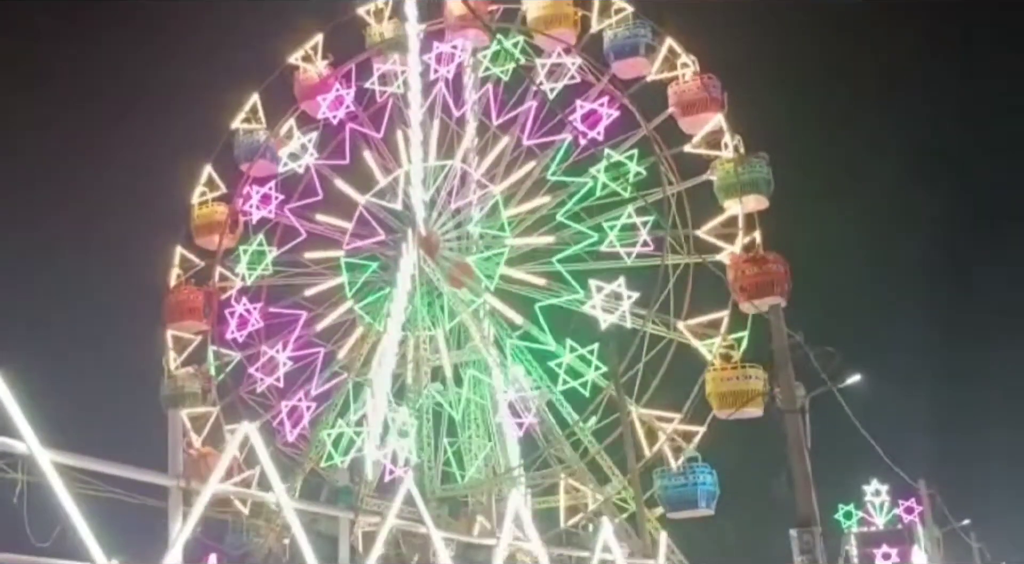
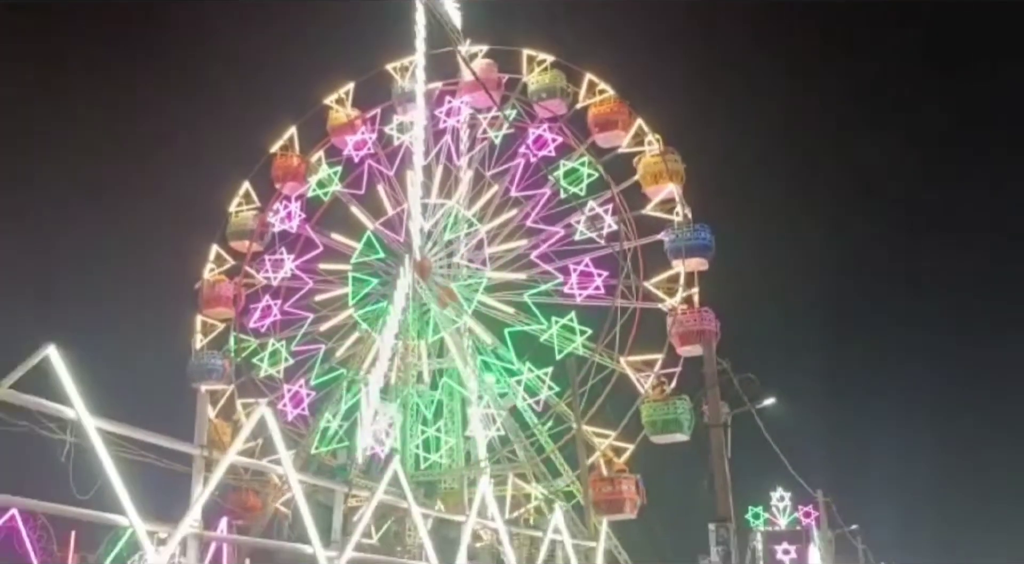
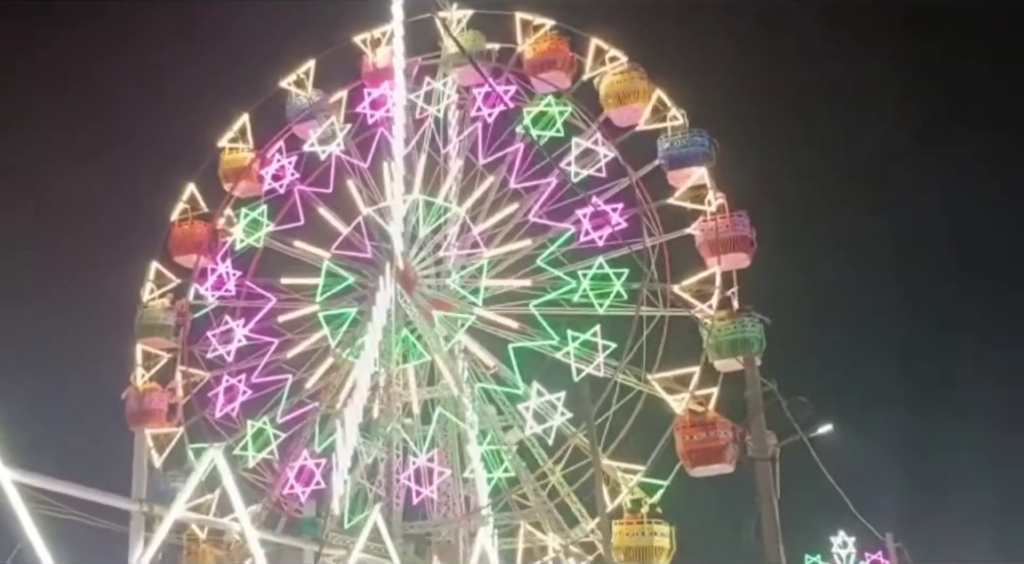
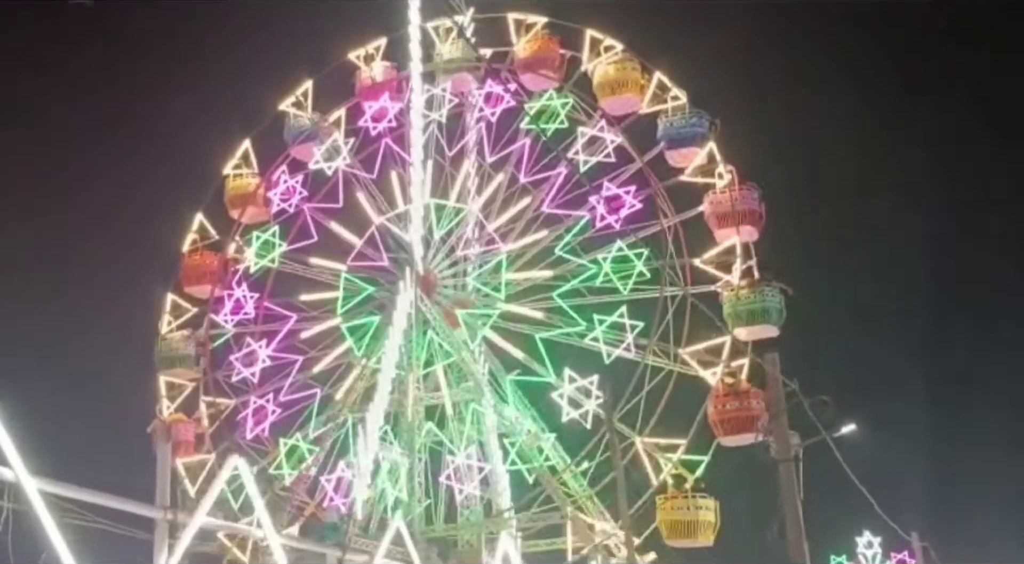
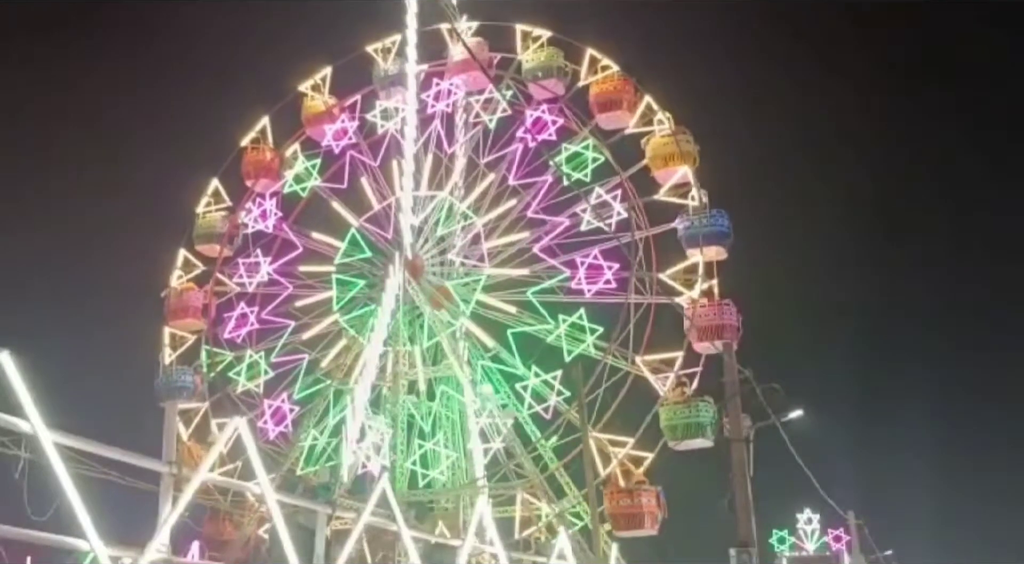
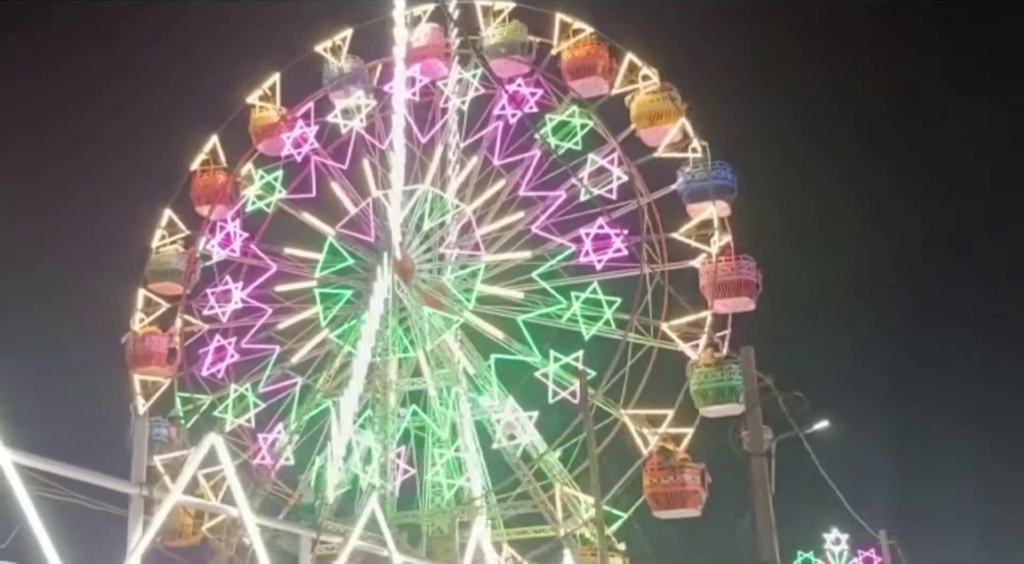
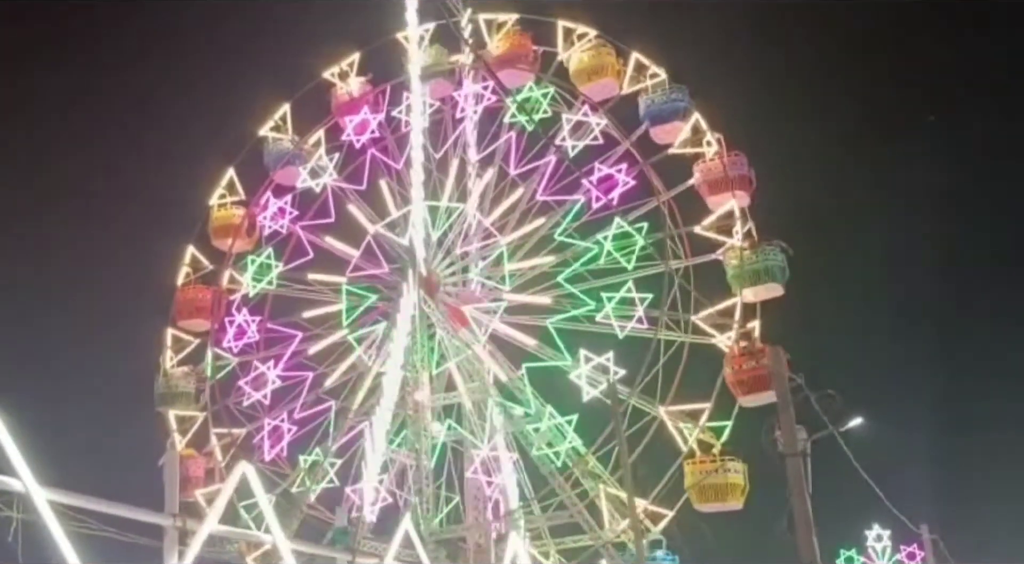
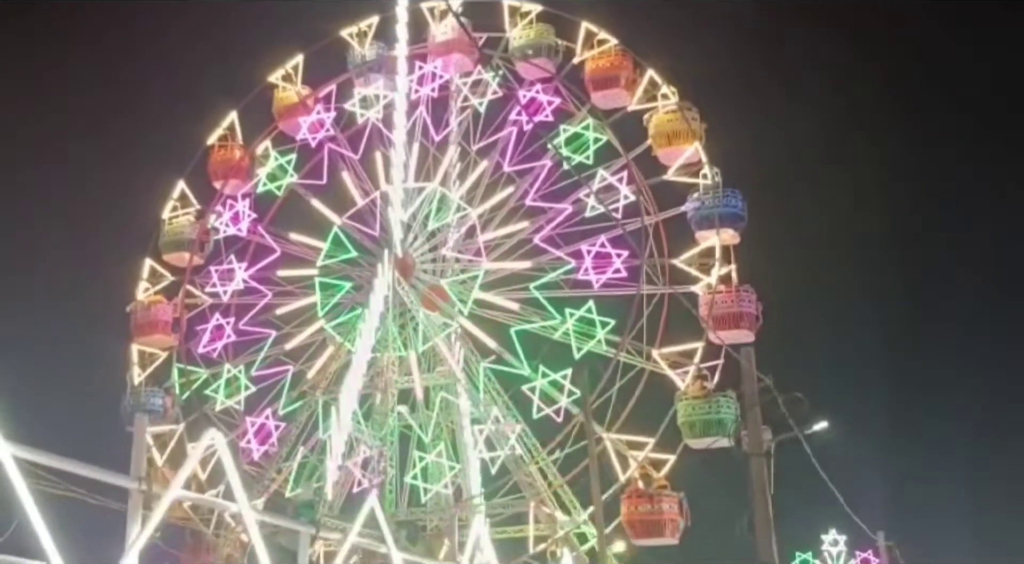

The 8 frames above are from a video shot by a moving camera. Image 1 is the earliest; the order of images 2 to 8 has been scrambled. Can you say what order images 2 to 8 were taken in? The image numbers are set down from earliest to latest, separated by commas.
7, 4, 3, 6, 8, 5, 2
